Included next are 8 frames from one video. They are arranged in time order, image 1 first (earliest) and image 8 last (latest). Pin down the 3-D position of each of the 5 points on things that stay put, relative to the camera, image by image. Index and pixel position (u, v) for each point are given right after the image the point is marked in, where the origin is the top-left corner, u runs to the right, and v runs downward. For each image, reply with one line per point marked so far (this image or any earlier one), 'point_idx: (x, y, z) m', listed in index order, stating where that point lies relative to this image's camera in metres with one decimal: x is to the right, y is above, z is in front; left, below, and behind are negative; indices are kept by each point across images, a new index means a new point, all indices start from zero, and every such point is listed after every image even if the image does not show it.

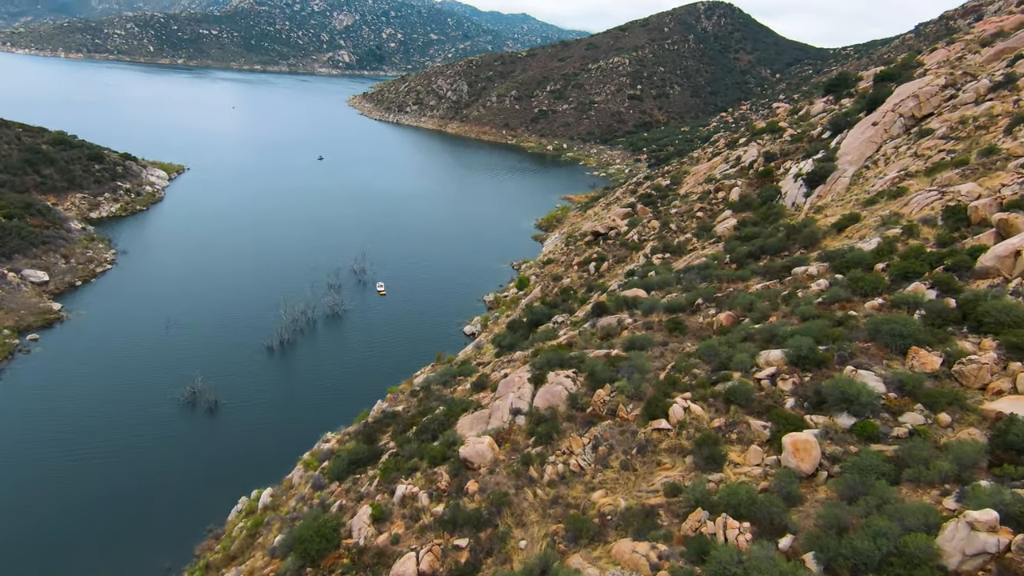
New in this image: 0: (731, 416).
0: (+6.0, -3.5, +15.9) m
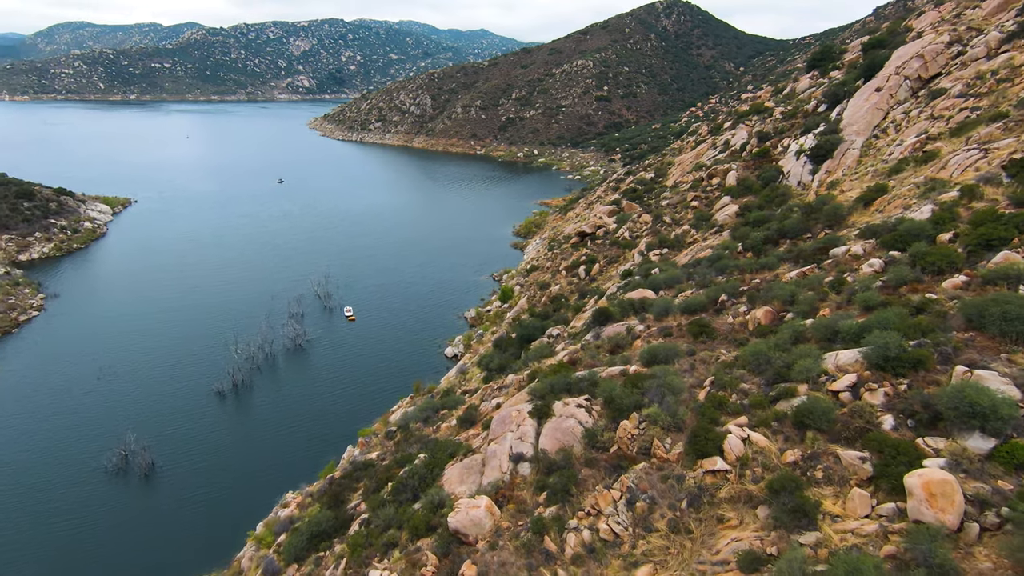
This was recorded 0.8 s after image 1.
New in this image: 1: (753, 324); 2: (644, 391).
0: (+6.1, -3.2, +11.8) m
1: (+7.3, -1.1, +17.4) m
2: (+3.4, -2.7, +14.9) m
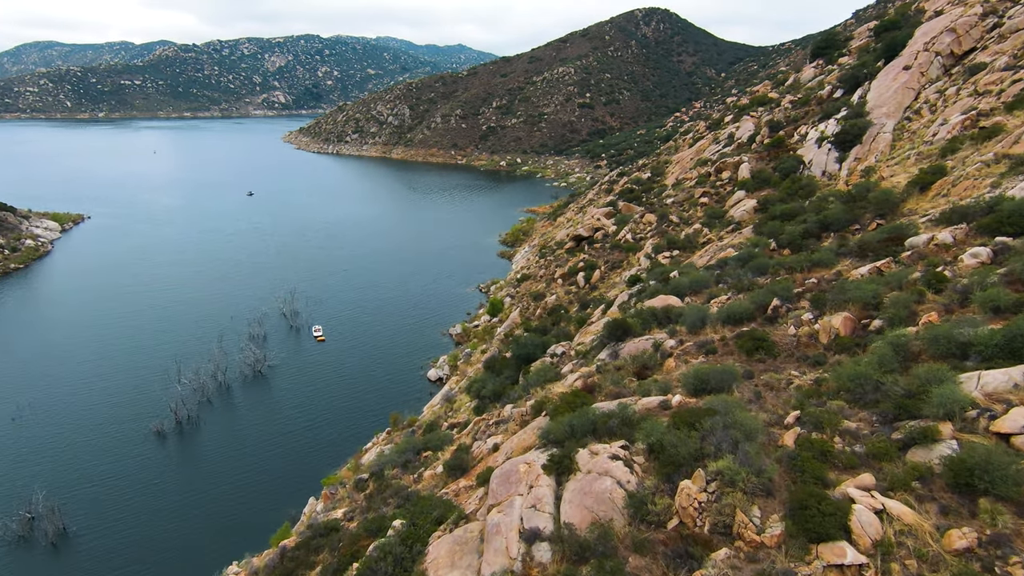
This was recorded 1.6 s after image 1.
0: (+6.4, -3.2, +7.7) m
1: (+7.3, -1.1, +13.3) m
2: (+3.6, -2.7, +10.7) m
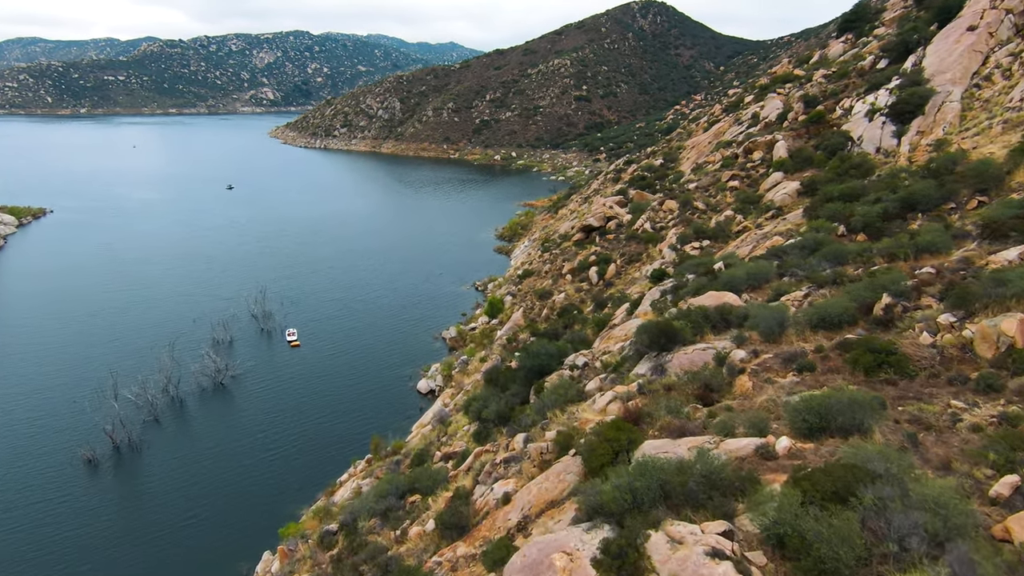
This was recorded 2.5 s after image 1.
0: (+6.8, -3.0, +3.5) m
1: (+7.7, -1.0, +9.1) m
2: (+4.0, -2.6, +6.5) m
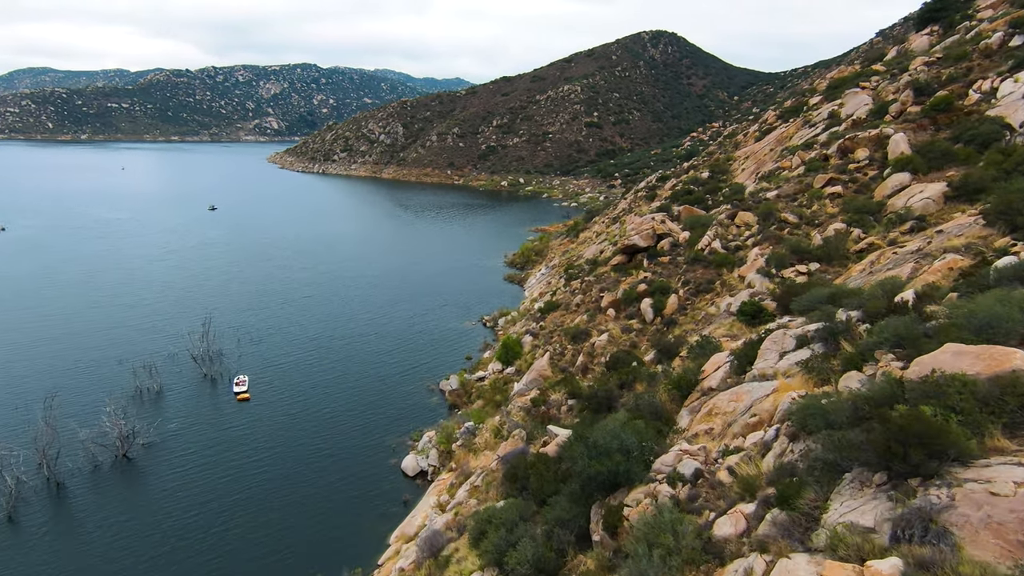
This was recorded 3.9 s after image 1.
0: (+7.6, -3.0, -4.2) m
1: (+8.5, -1.3, +1.6) m
2: (+4.8, -2.7, -1.2) m
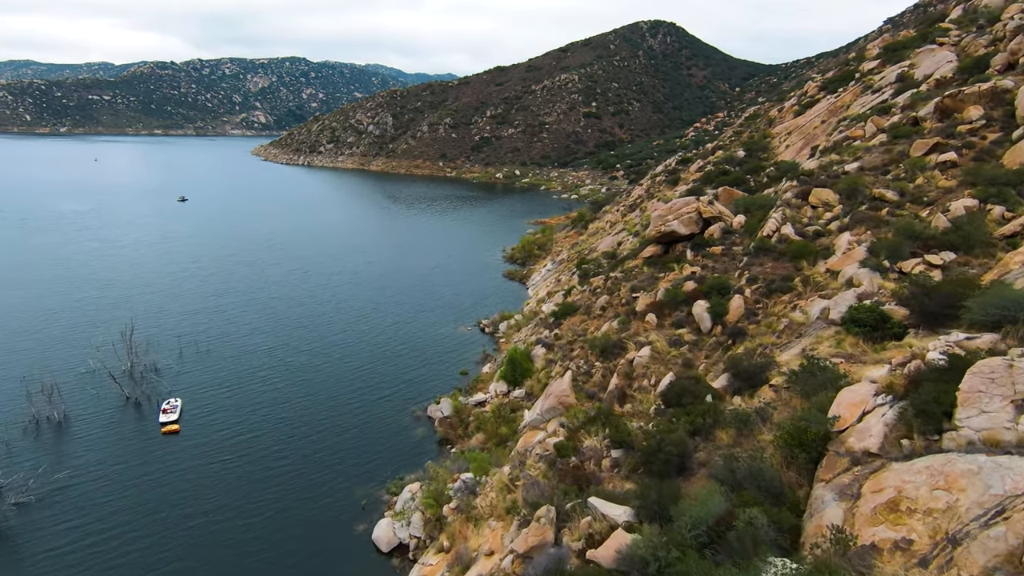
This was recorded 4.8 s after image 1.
0: (+8.2, -3.1, -9.2) m
1: (+9.0, -1.4, -3.5) m
2: (+5.4, -2.8, -6.3) m
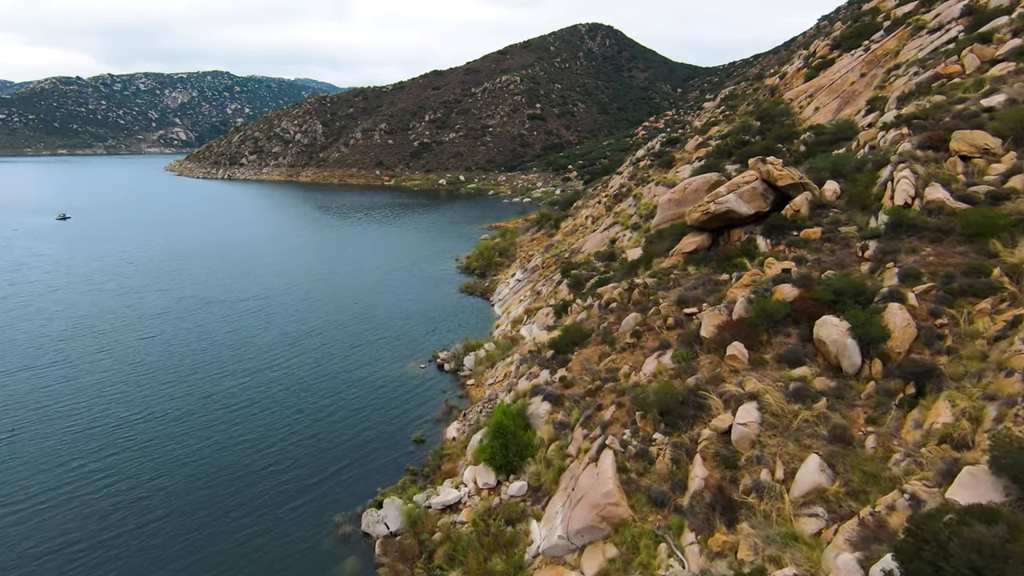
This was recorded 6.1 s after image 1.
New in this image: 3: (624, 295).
0: (+10.5, -2.4, -15.6) m
1: (+10.8, -0.8, -9.7) m
2: (+7.4, -2.3, -12.9) m
3: (+2.8, -0.2, +14.2) m
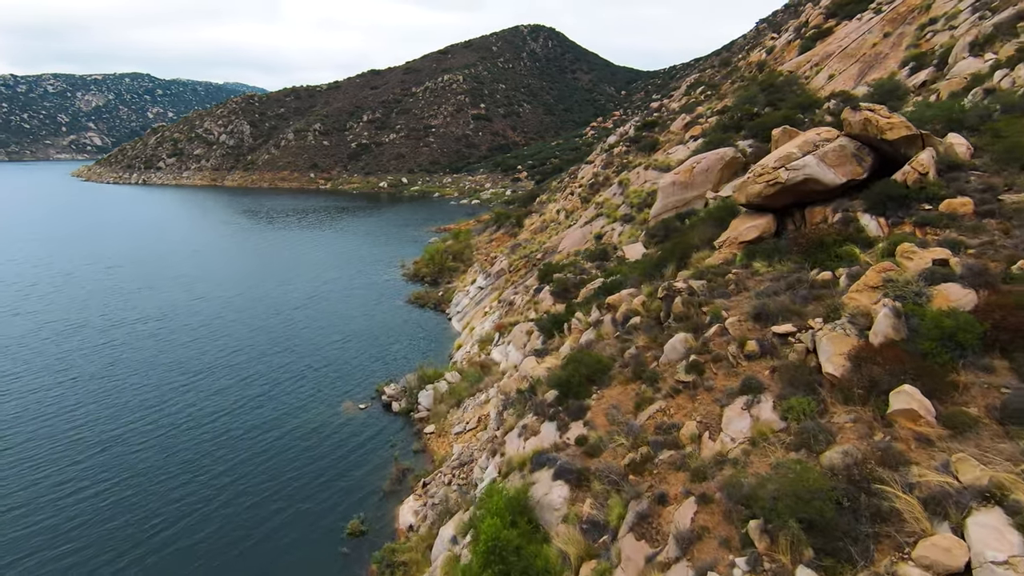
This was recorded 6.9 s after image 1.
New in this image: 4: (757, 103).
0: (+13.1, -2.0, -19.0) m
1: (+12.7, -0.4, -13.2) m
2: (+9.7, -2.0, -16.6) m
3: (+2.5, -0.4, +9.9) m
4: (+8.2, +6.2, +19.1) m
